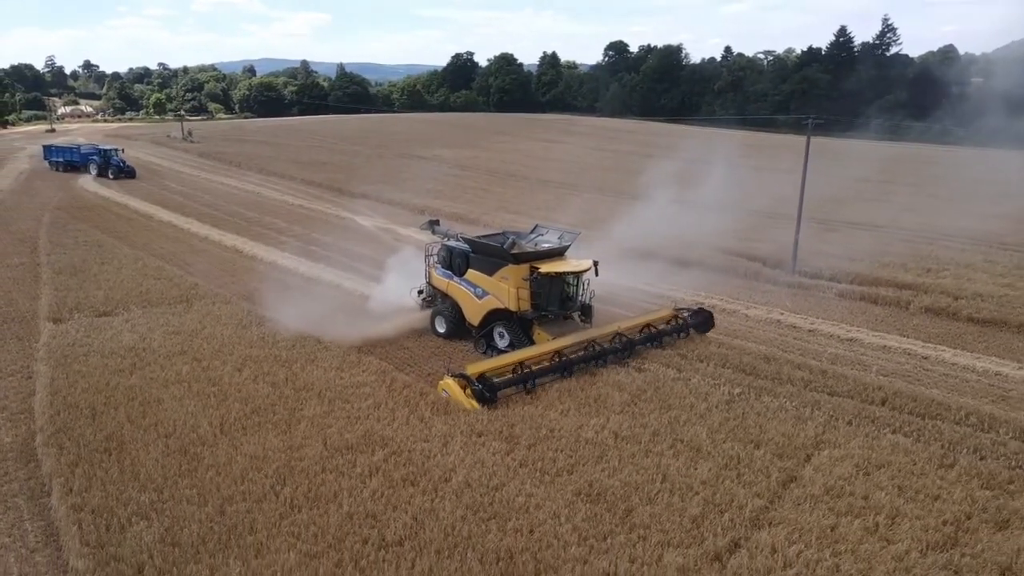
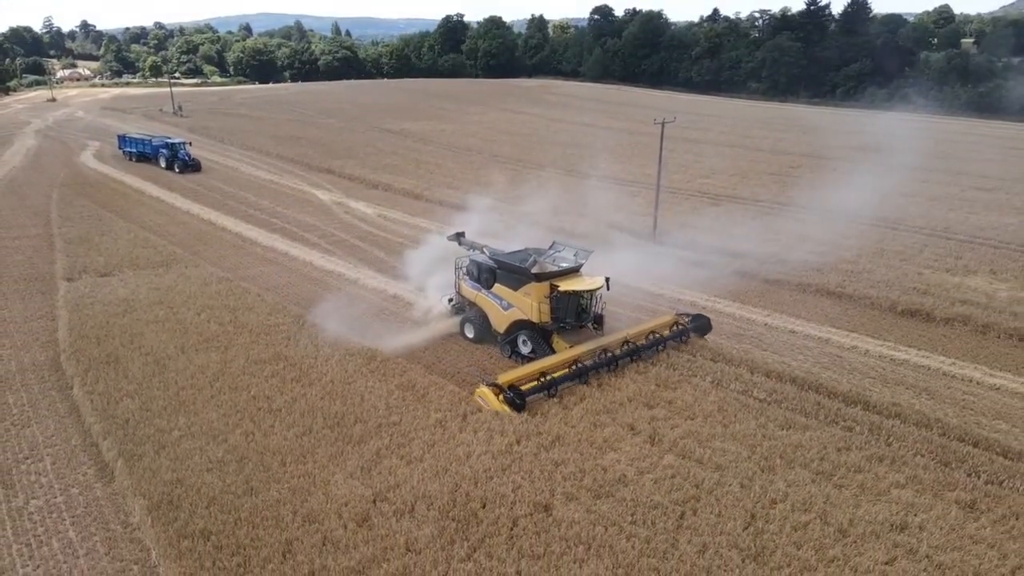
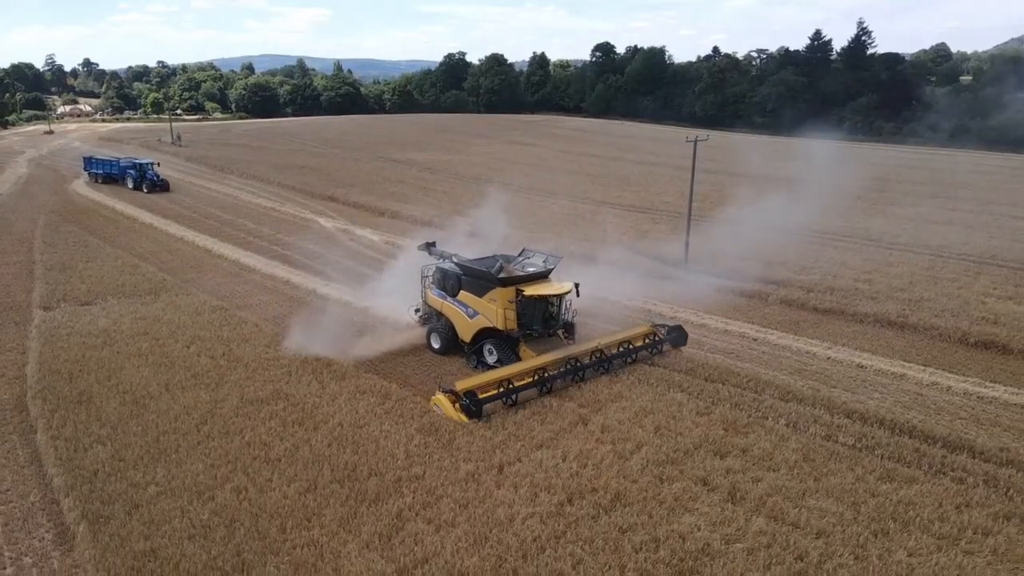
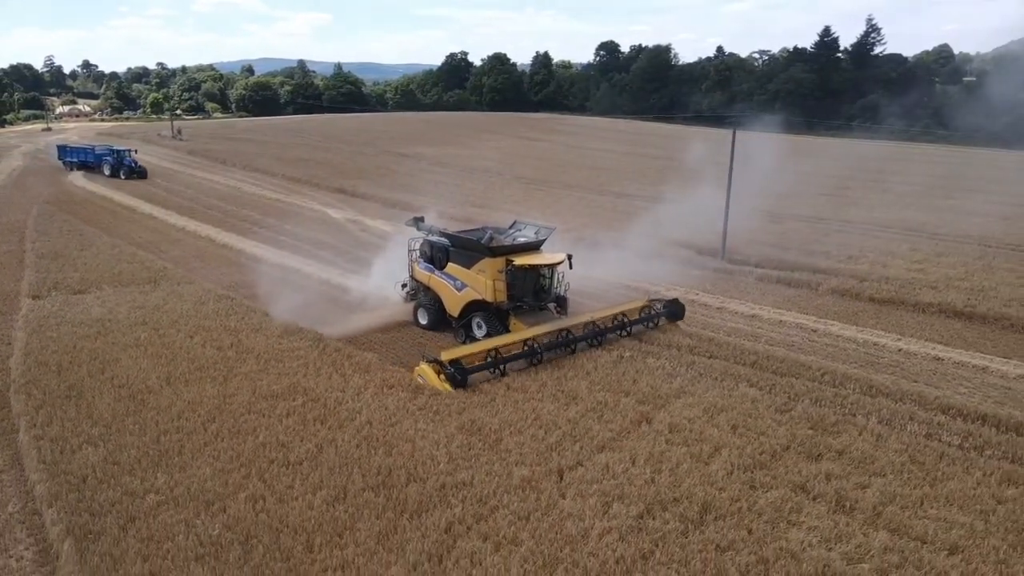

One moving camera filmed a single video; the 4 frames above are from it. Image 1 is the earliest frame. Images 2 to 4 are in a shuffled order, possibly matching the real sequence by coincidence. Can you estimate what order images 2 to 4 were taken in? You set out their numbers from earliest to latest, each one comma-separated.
4, 3, 2
